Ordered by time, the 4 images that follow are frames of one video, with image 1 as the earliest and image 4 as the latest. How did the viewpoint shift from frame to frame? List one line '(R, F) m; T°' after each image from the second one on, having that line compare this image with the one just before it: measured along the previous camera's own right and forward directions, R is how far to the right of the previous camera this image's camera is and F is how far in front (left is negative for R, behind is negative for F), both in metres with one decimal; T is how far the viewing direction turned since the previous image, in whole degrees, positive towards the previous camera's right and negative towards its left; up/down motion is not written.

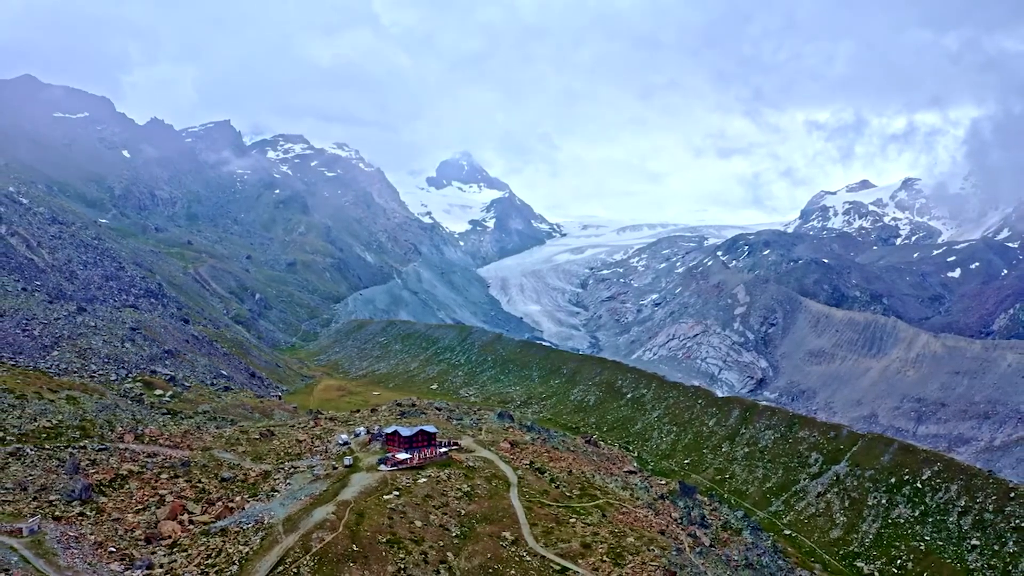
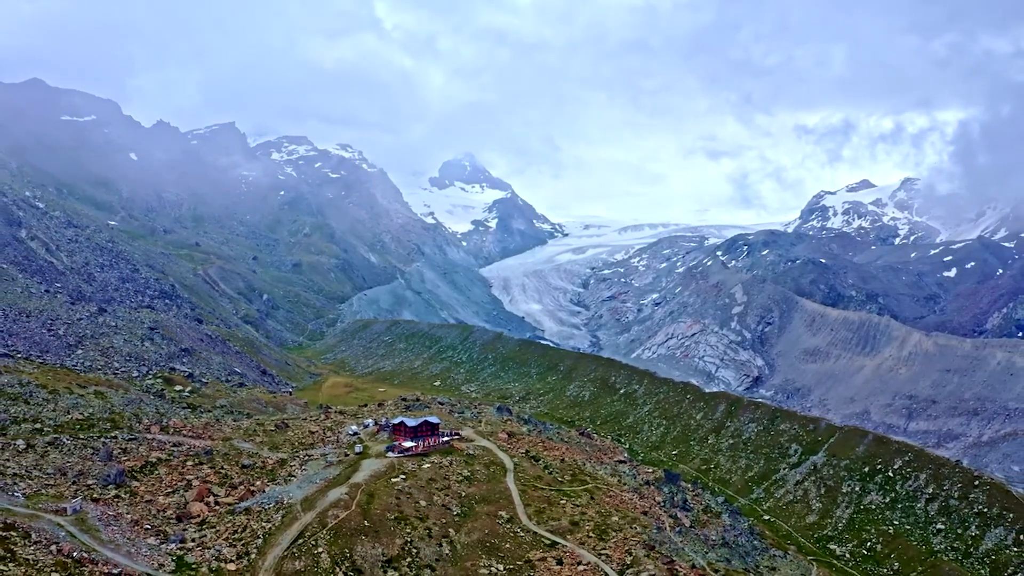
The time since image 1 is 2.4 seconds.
(+0.7, -6.2) m; 0°
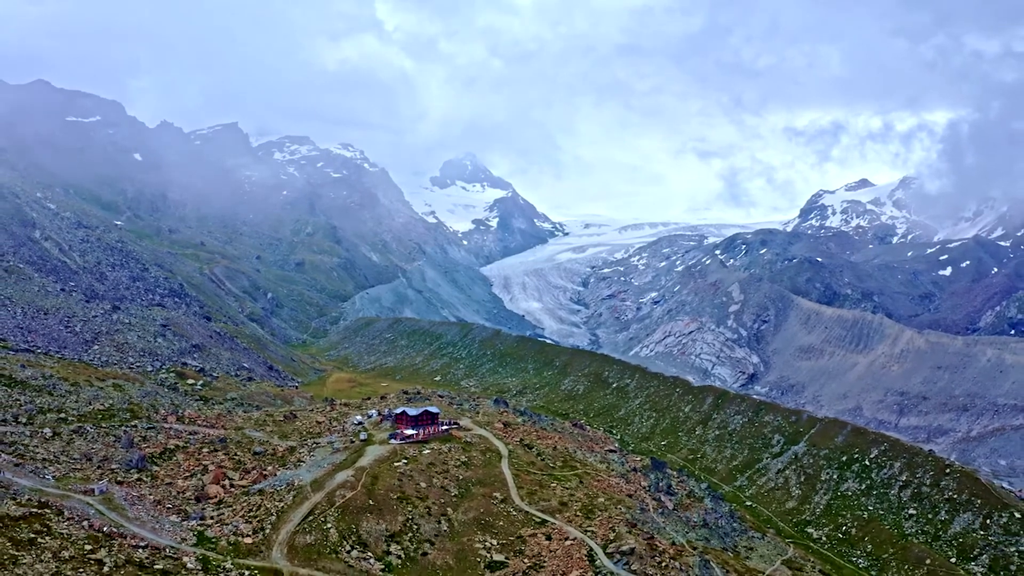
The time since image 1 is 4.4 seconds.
(+0.8, -5.2) m; 0°
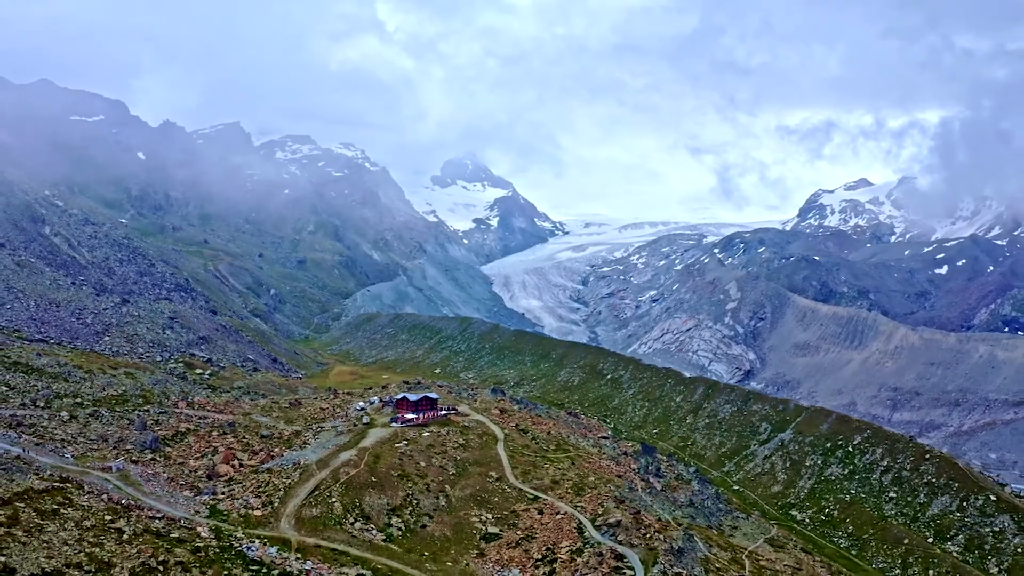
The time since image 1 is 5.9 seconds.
(+0.6, -3.9) m; 0°
